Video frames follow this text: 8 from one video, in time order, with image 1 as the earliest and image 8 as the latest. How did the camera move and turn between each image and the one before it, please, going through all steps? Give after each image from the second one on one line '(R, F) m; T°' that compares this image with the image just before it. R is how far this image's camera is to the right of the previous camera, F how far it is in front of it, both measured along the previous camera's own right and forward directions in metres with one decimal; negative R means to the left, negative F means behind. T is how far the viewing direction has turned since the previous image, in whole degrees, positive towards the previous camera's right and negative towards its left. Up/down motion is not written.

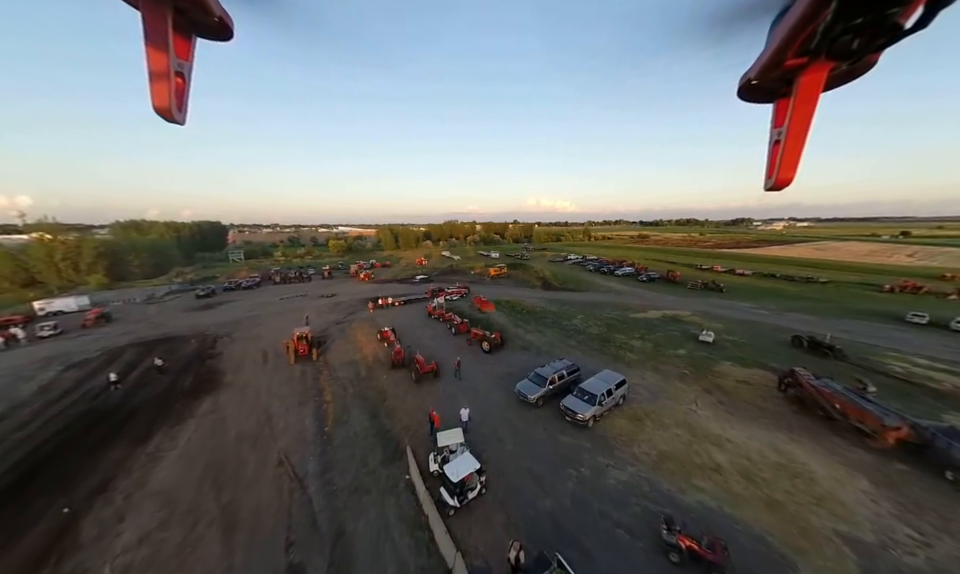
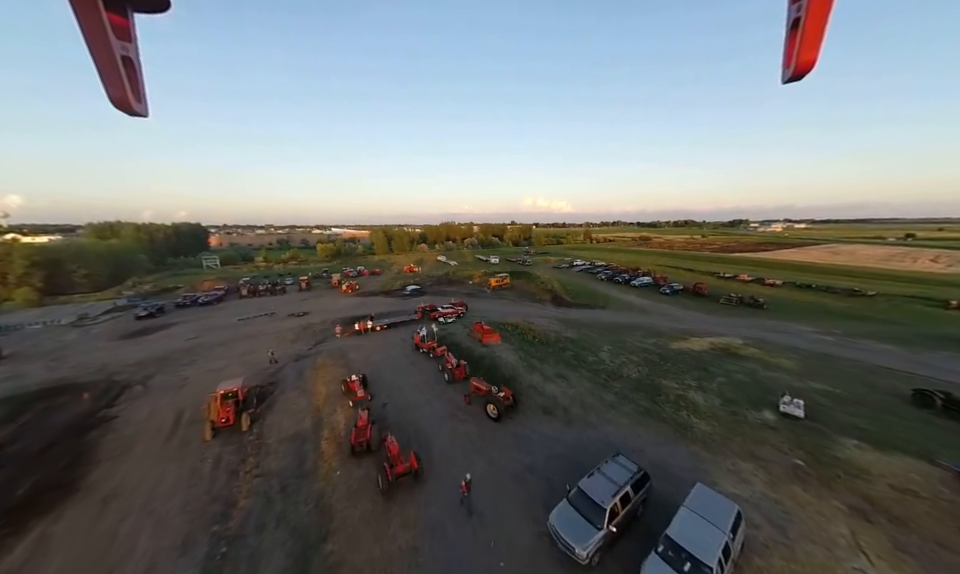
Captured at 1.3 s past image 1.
(-0.4, +7.2) m; +1°
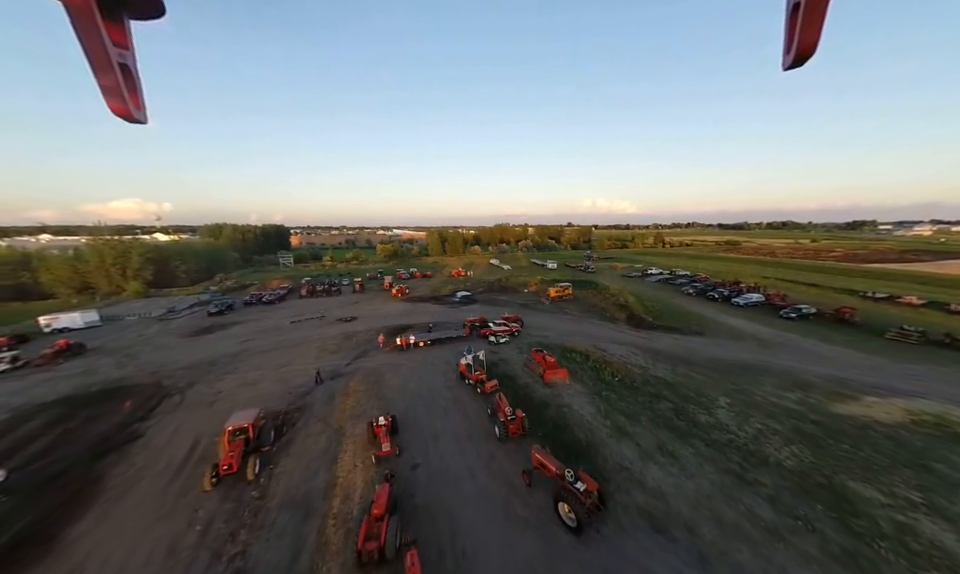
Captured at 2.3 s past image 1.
(-0.8, +5.2) m; -10°
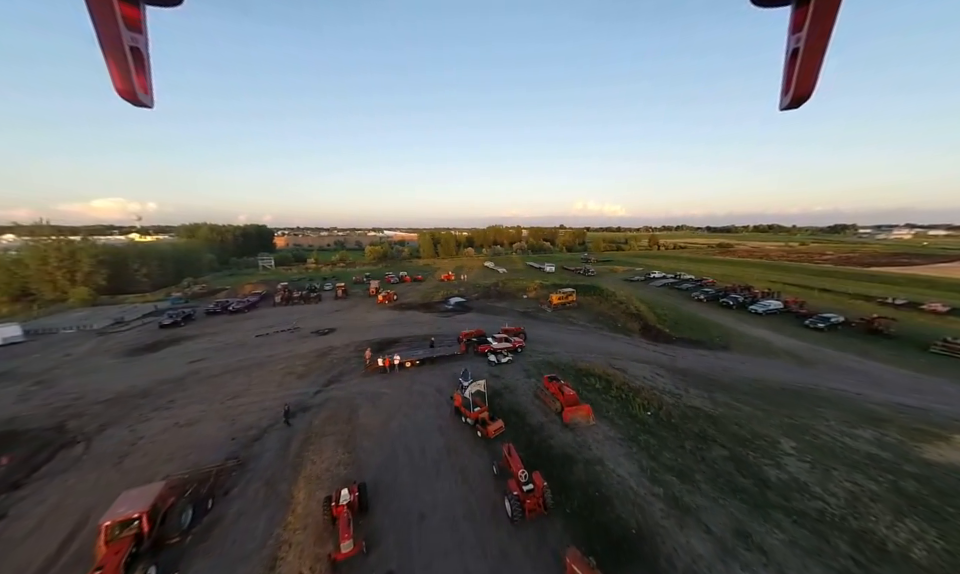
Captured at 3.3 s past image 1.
(-0.5, +4.3) m; +2°
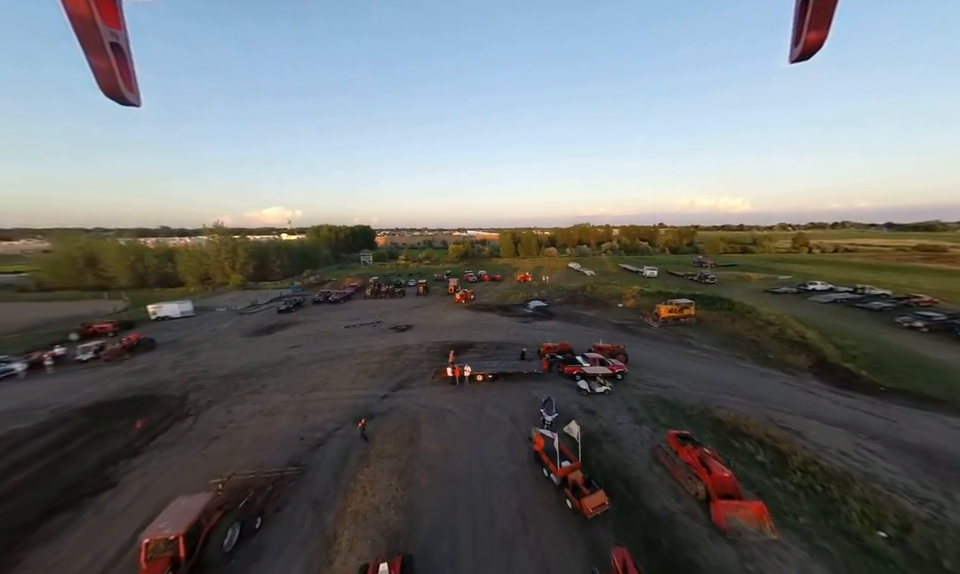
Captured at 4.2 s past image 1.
(-0.6, +3.9) m; -16°
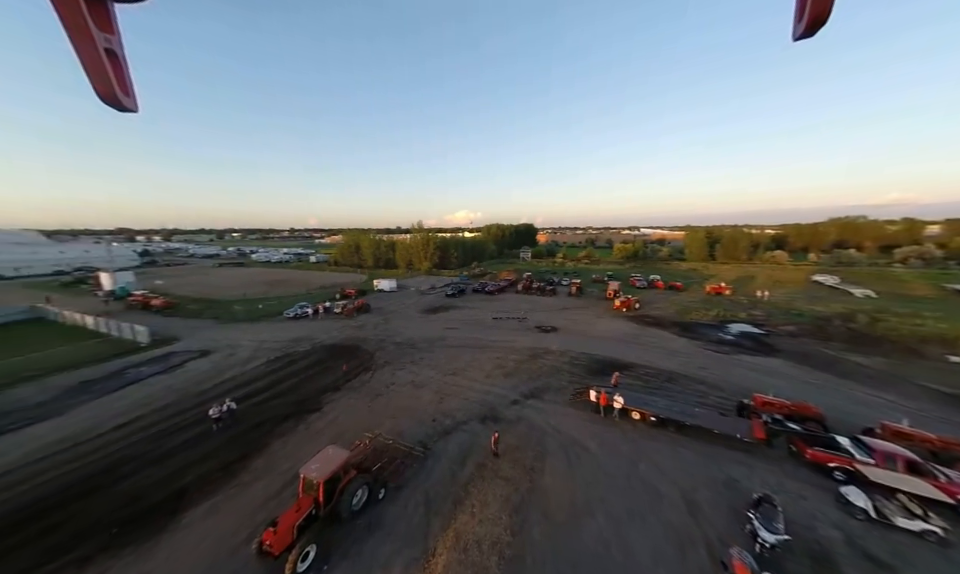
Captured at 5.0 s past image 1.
(-0.1, +2.9) m; -30°
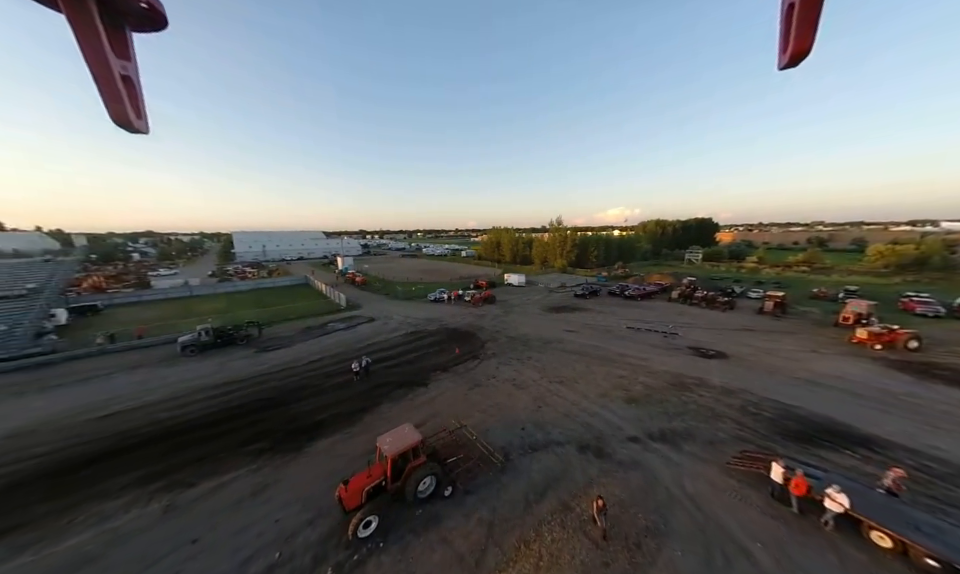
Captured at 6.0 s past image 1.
(+1.5, +2.5) m; -28°
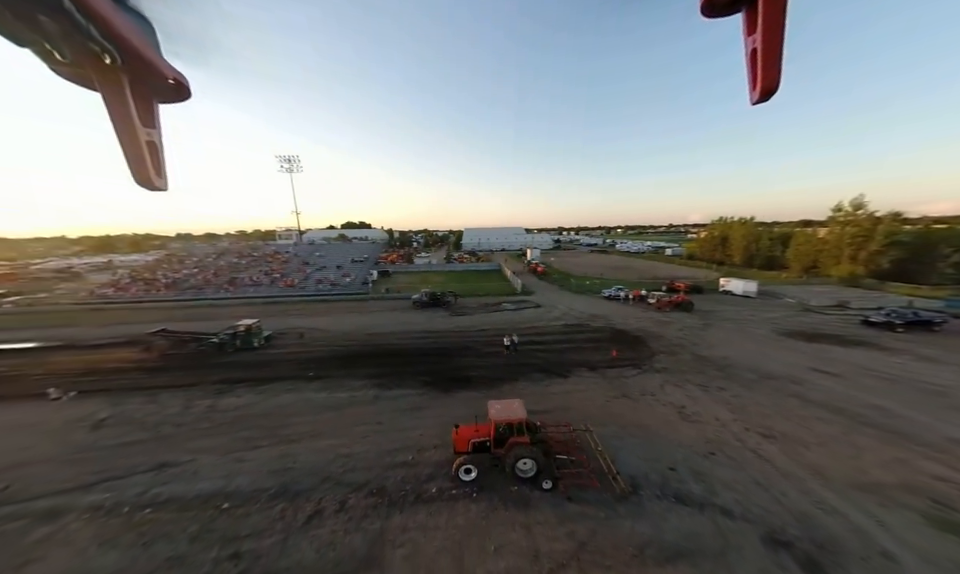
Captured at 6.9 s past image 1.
(+2.5, +1.4) m; -39°
